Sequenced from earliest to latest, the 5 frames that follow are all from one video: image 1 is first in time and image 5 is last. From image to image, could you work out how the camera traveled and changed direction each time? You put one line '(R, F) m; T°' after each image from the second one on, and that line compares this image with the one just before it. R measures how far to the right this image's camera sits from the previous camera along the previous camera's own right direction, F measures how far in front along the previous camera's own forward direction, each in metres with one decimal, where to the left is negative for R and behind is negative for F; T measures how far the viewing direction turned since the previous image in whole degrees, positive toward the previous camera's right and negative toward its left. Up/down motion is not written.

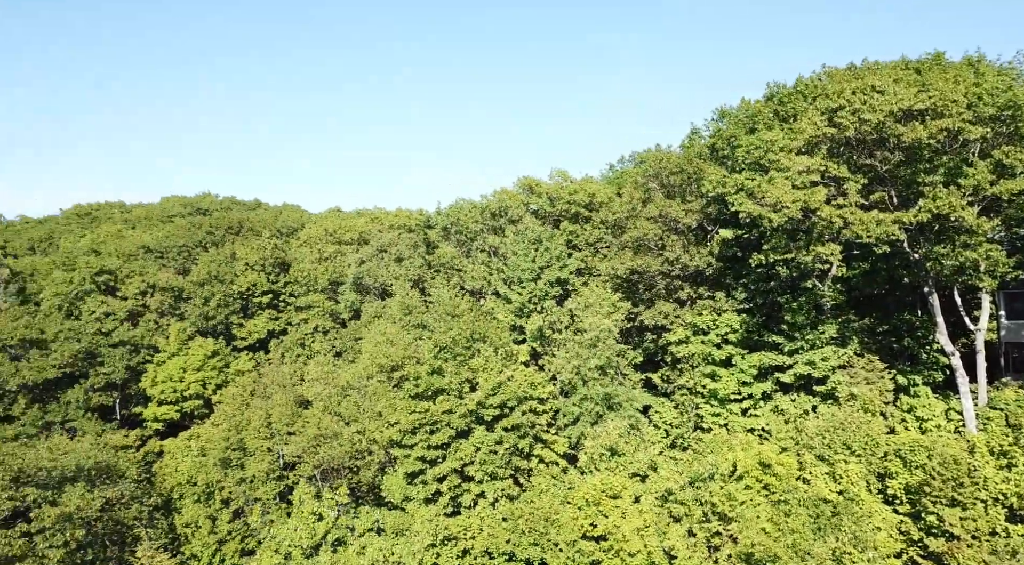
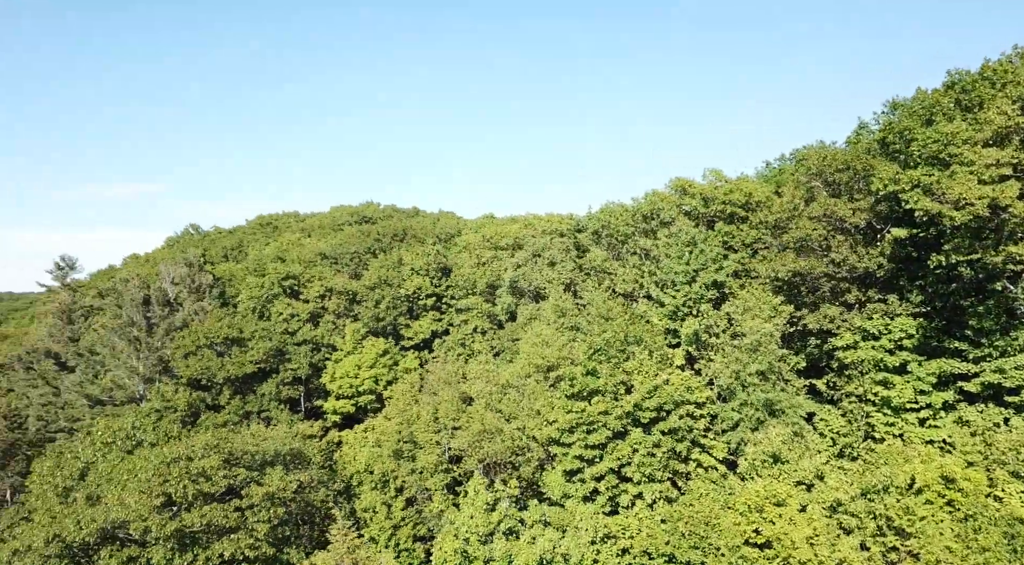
(-0.4, -0.7) m; -11°
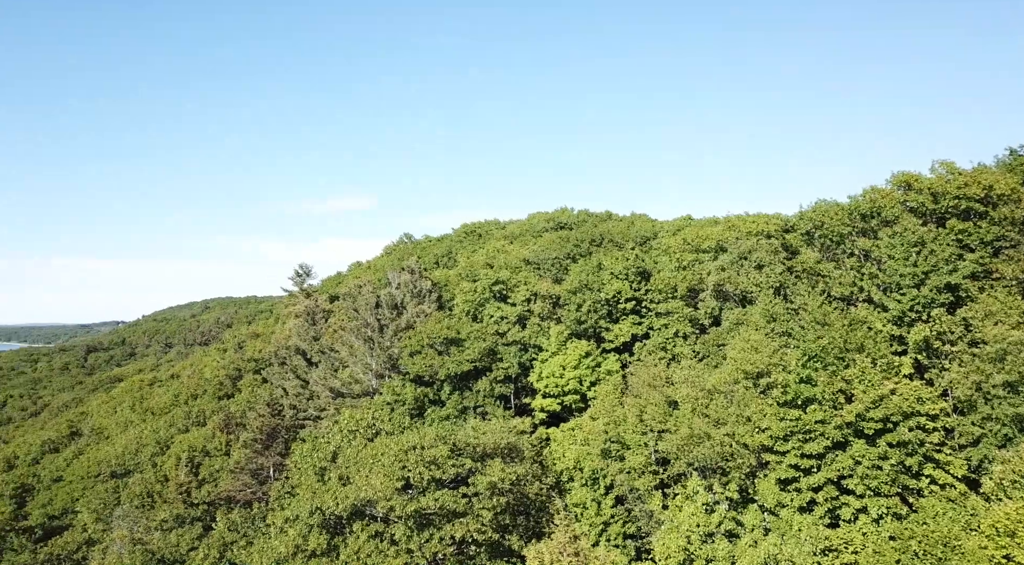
(-0.5, -0.8) m; -15°
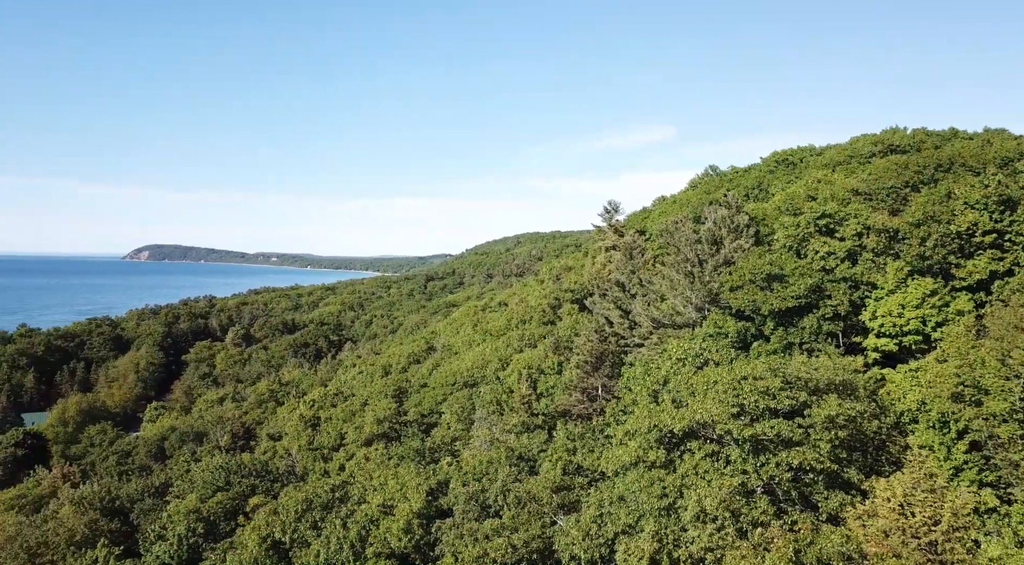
(-0.9, -1.5) m; -23°
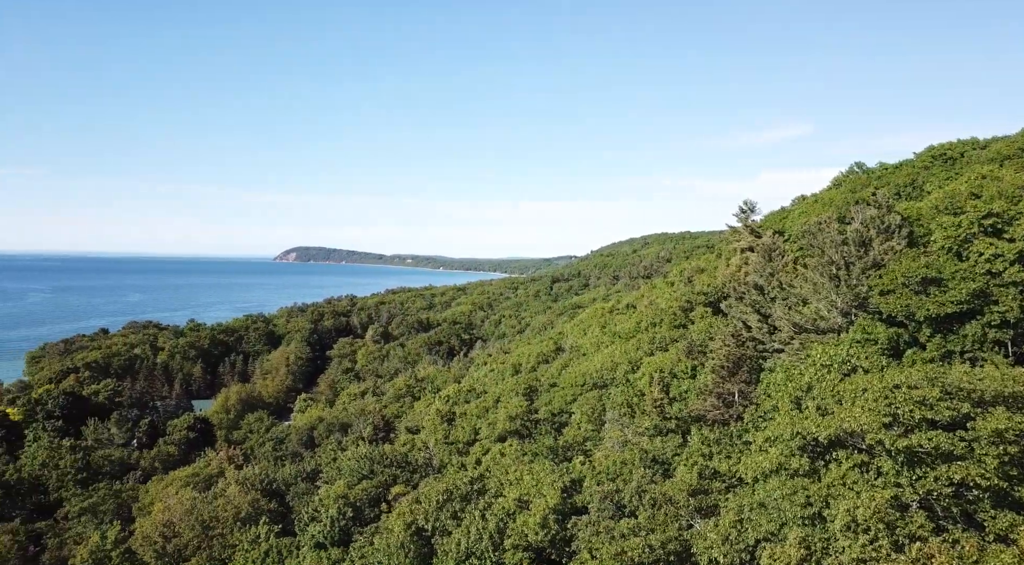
(-0.3, -0.4) m; -10°
